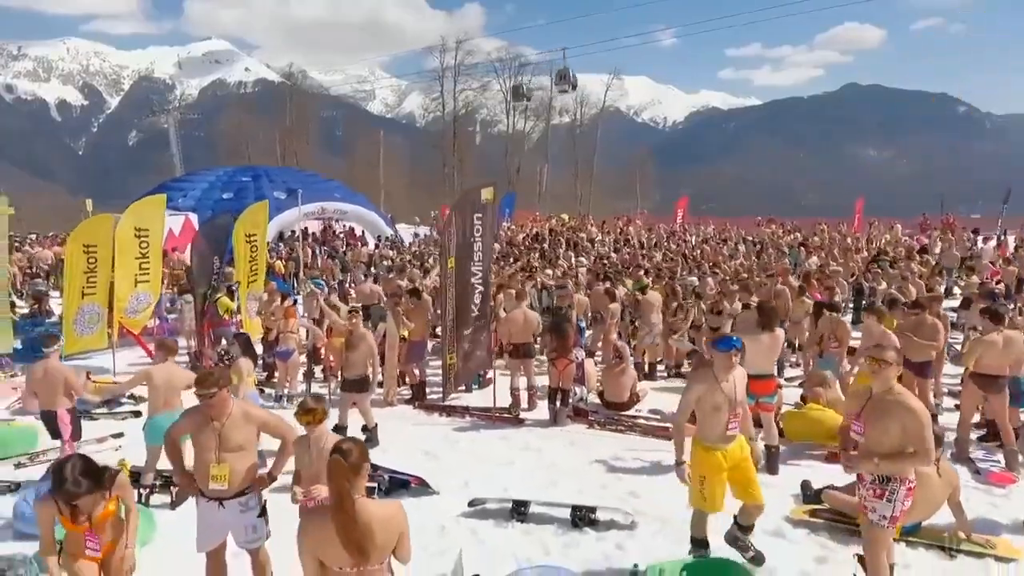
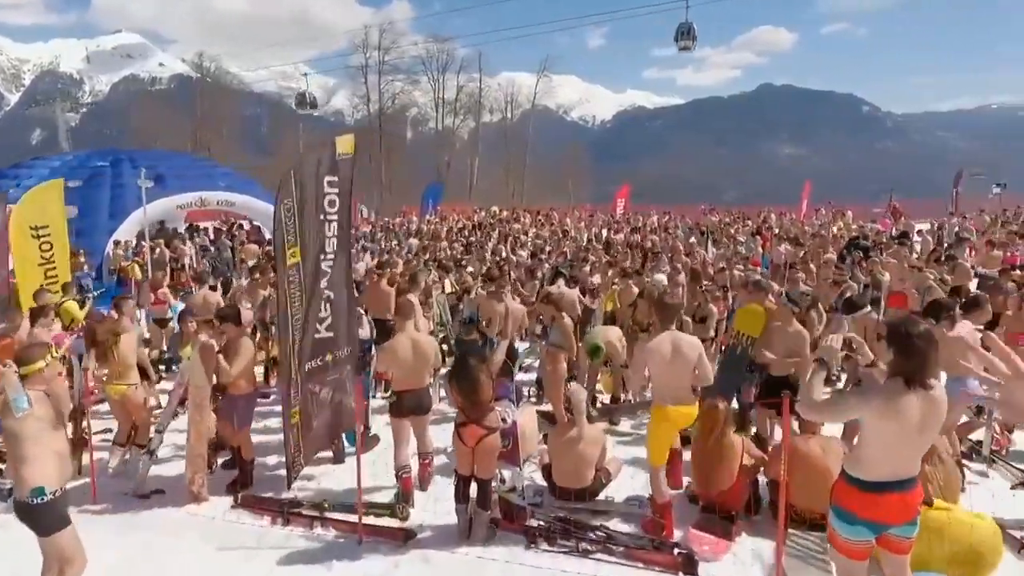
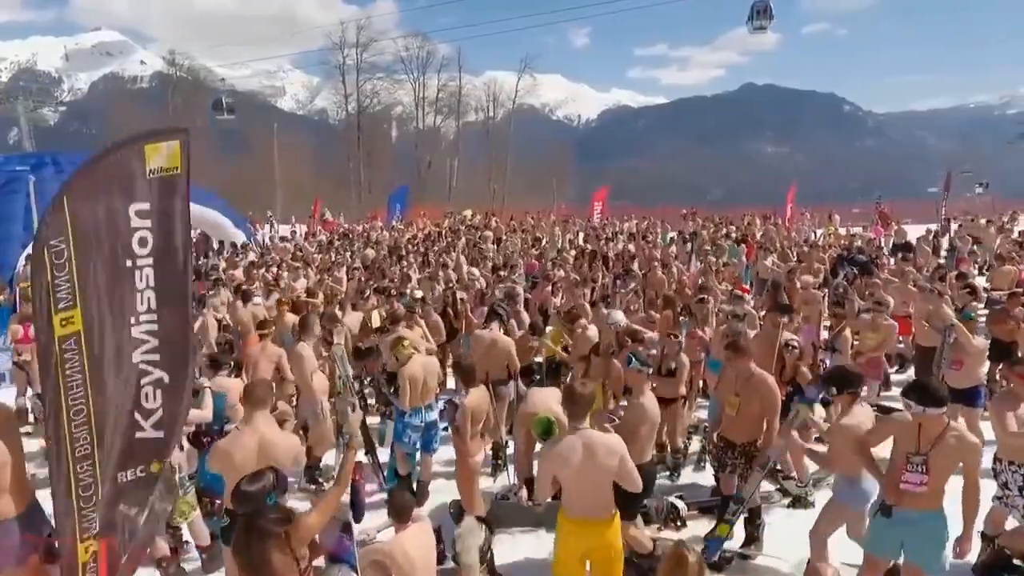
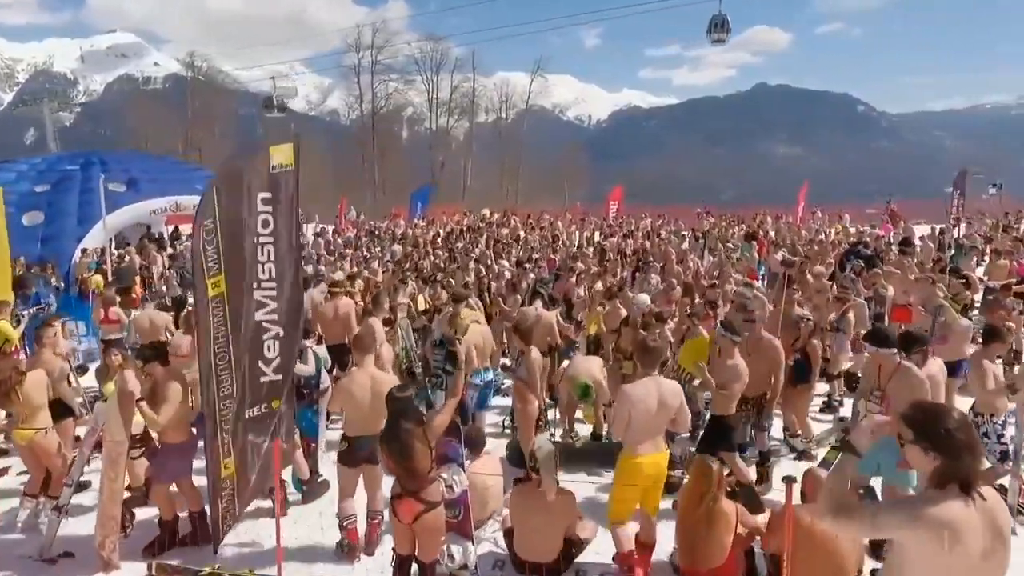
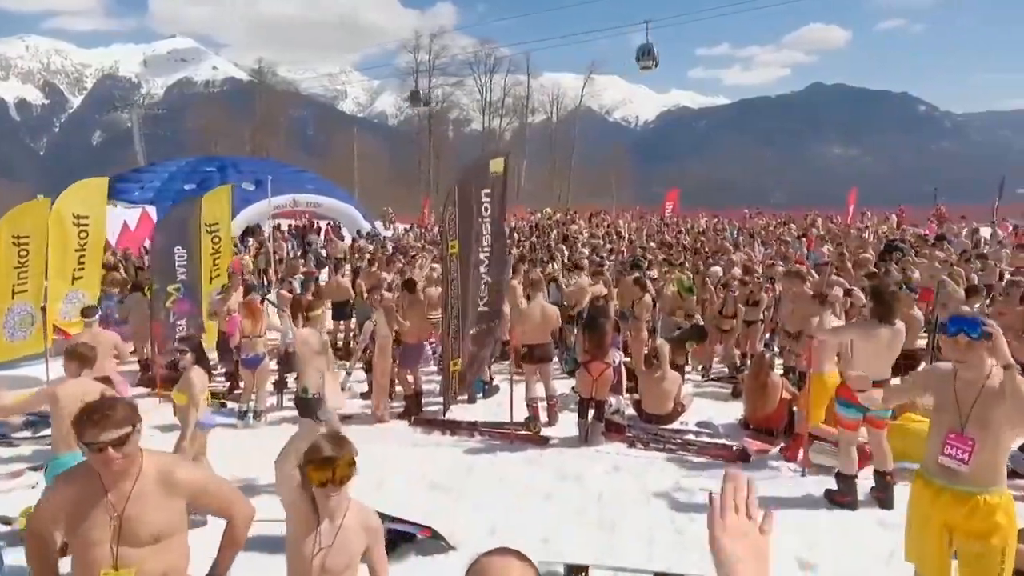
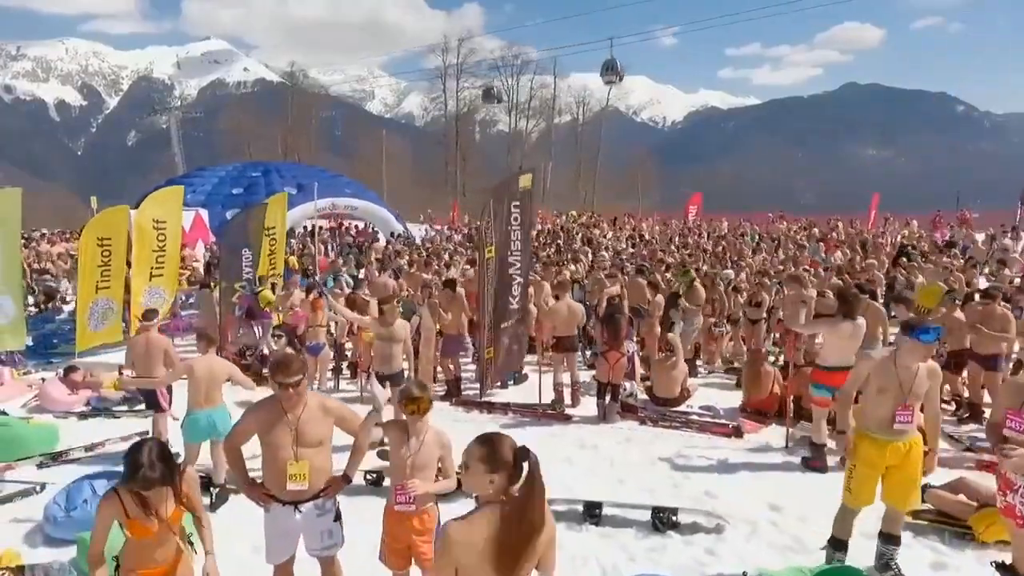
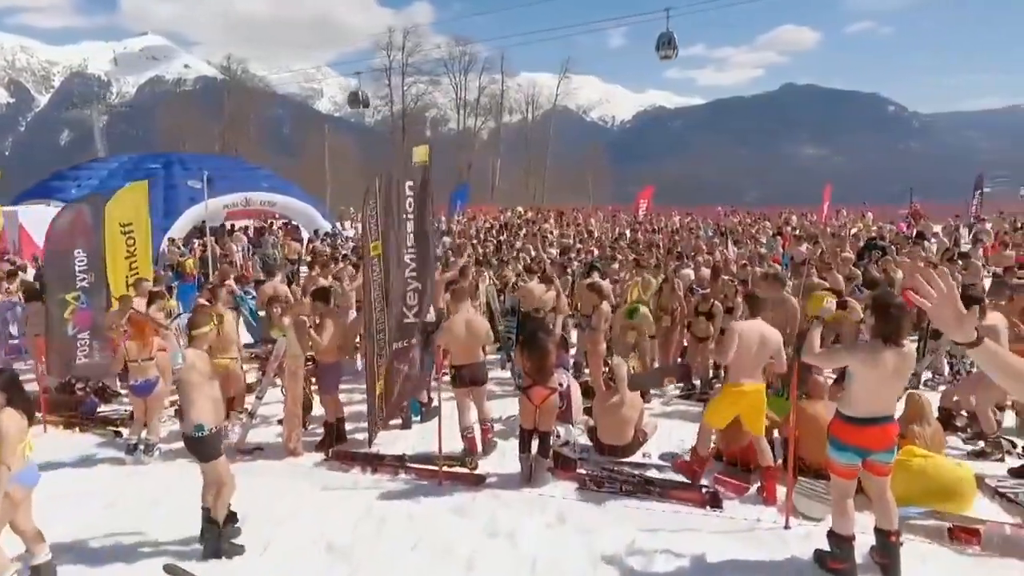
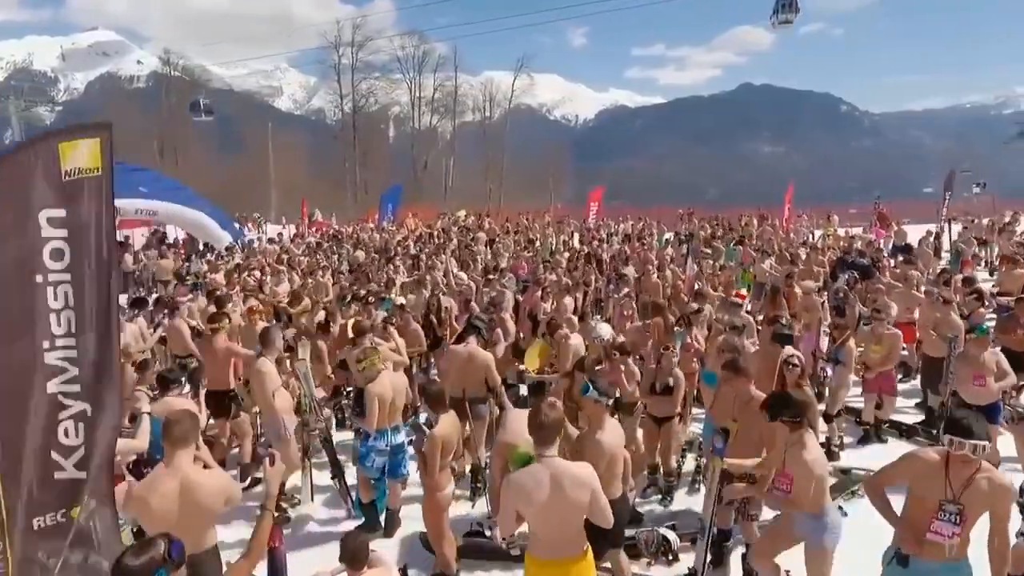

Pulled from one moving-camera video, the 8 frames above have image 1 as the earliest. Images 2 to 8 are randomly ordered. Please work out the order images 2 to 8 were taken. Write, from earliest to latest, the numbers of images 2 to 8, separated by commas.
6, 5, 7, 2, 4, 3, 8
